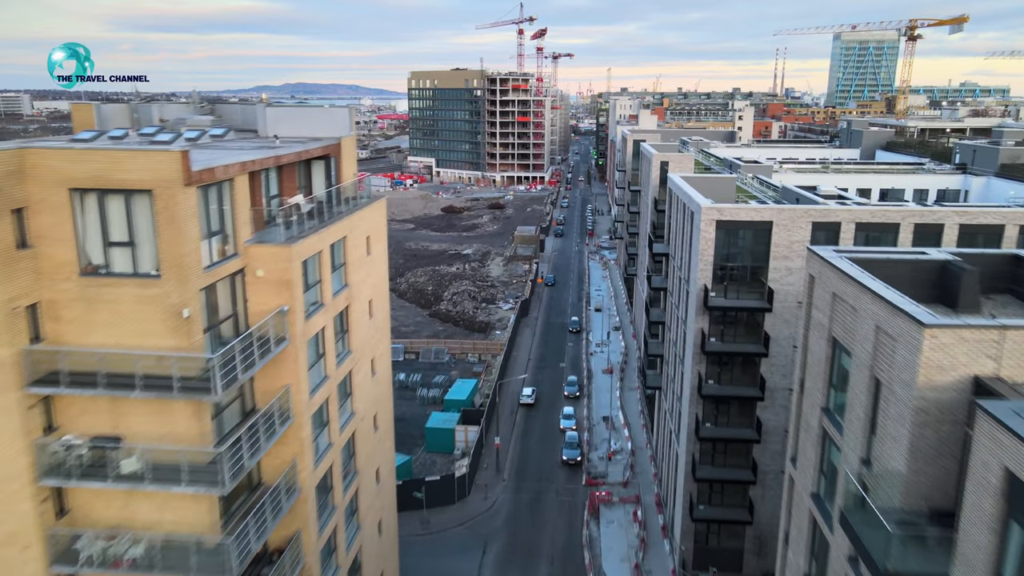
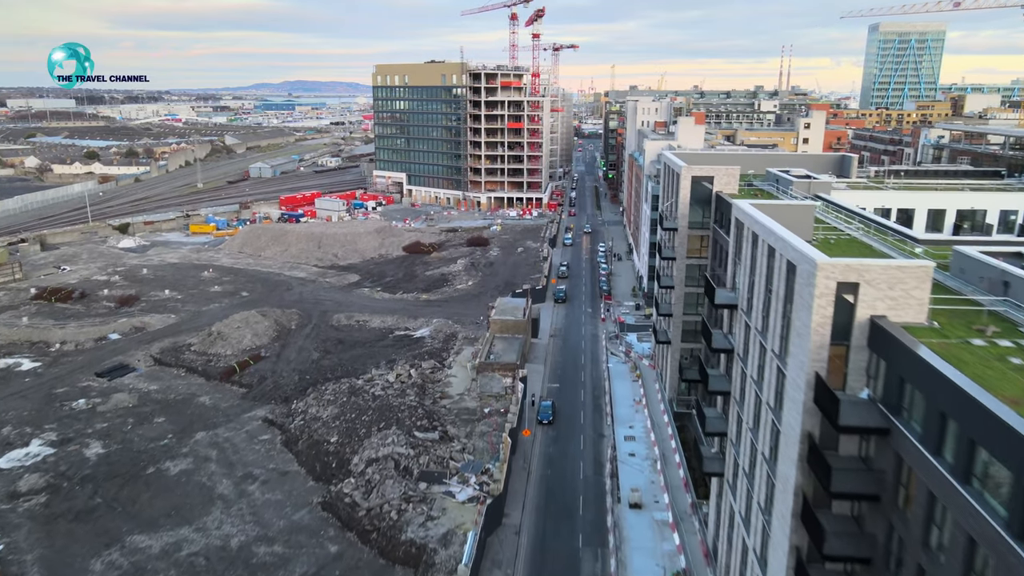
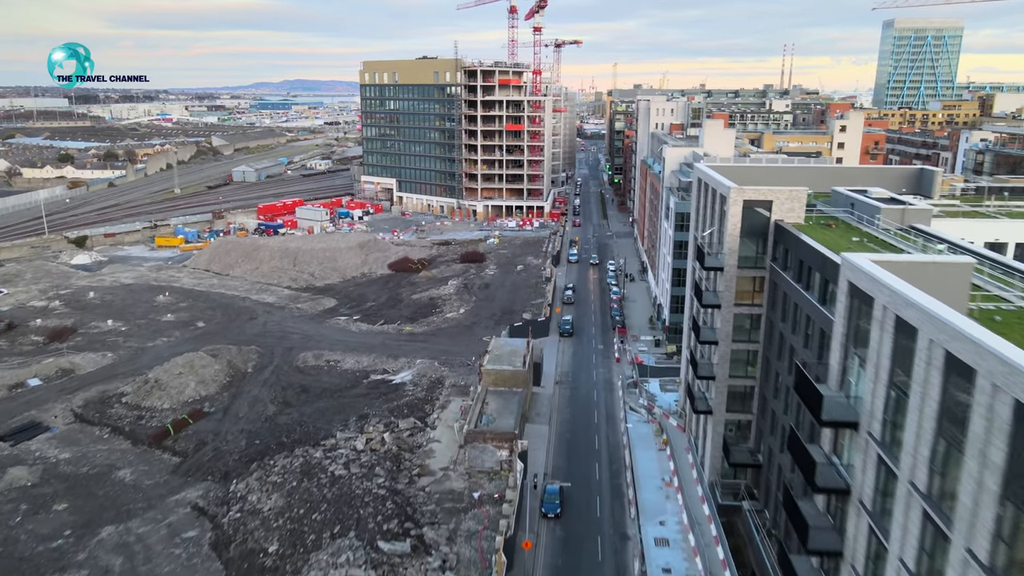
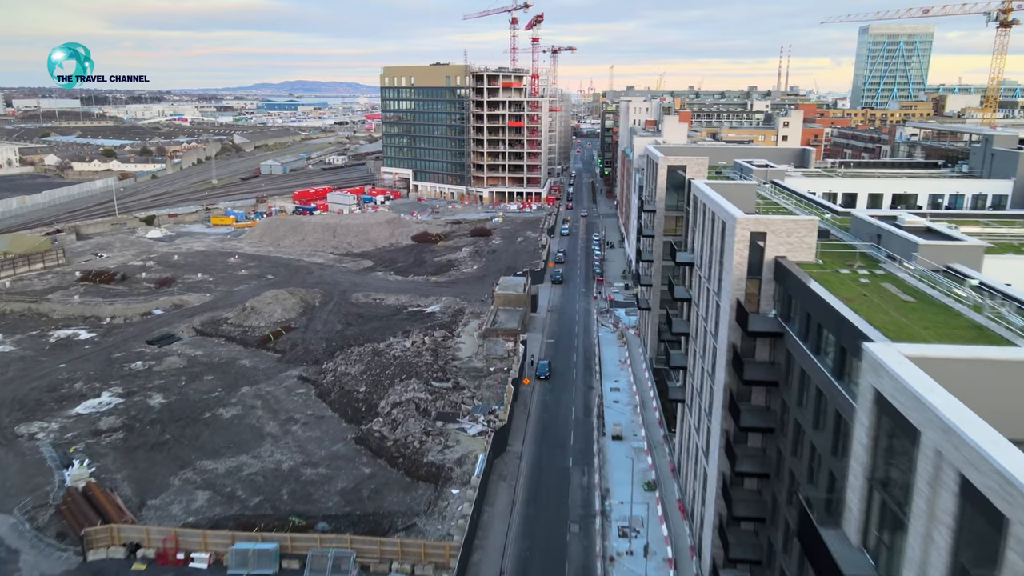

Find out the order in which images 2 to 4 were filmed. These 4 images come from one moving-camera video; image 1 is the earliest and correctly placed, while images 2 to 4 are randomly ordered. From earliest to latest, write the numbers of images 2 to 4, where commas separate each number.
4, 2, 3
